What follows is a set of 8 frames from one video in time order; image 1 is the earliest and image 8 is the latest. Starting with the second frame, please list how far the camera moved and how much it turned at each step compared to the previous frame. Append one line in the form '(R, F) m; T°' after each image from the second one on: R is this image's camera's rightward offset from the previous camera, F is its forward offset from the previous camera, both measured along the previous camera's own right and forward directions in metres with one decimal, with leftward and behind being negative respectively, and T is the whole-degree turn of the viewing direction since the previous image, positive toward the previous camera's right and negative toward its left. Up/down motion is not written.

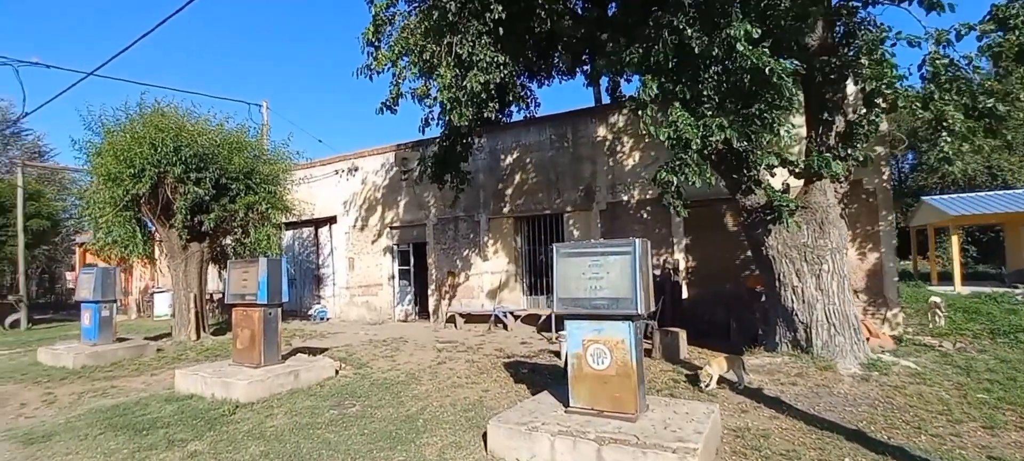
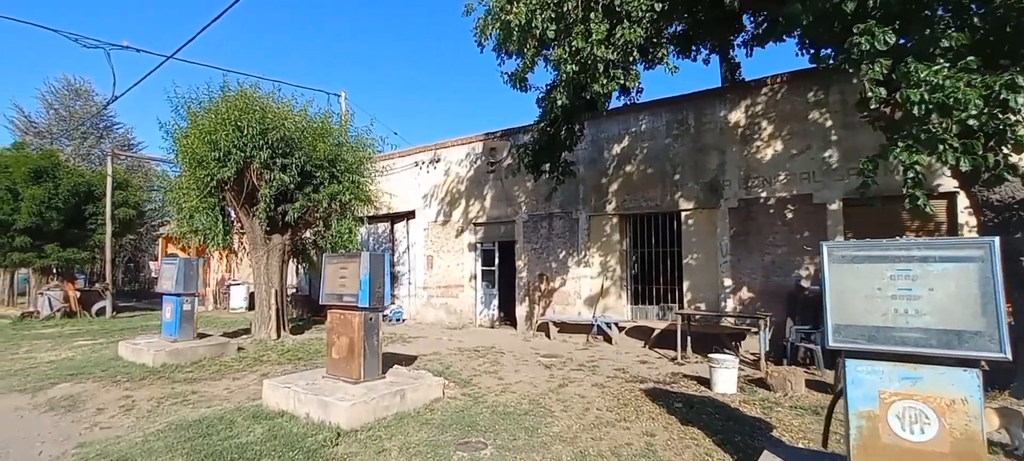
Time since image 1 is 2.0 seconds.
(-1.2, +1.3) m; -6°
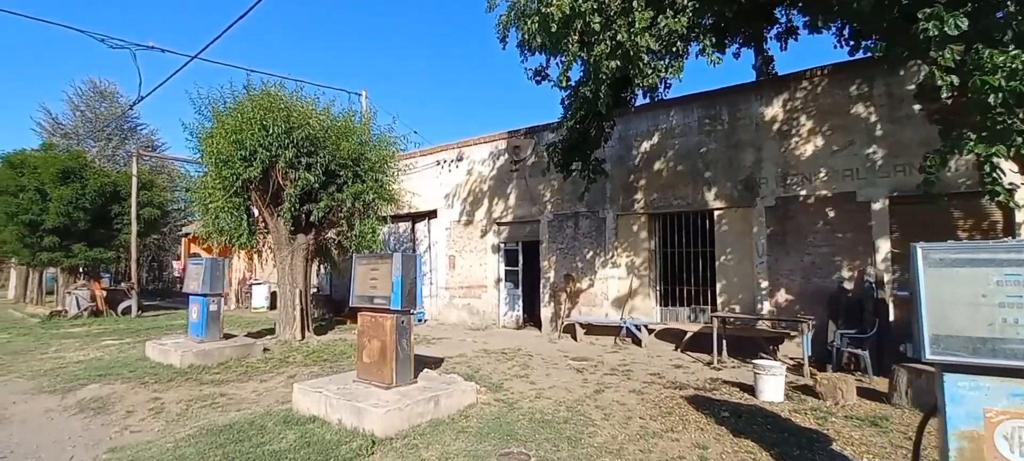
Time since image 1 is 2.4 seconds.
(-0.3, +0.2) m; -2°
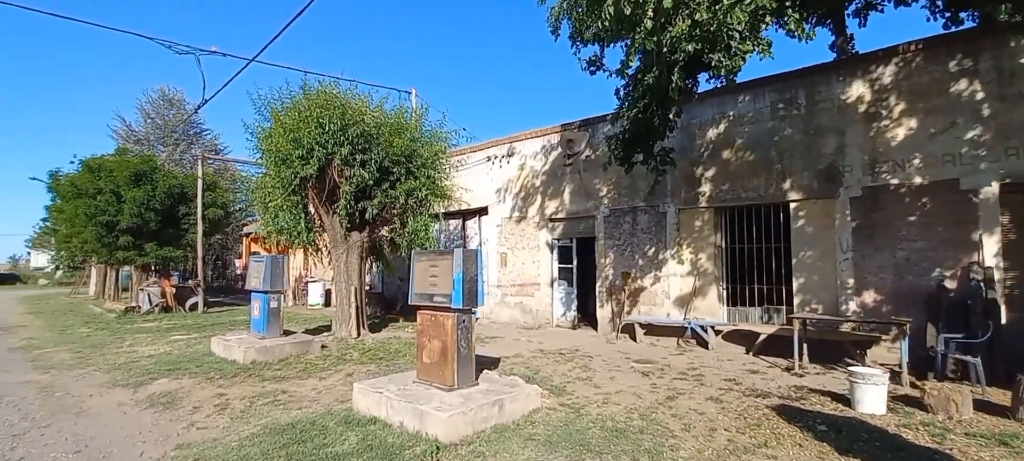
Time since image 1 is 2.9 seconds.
(-0.2, +0.3) m; -5°
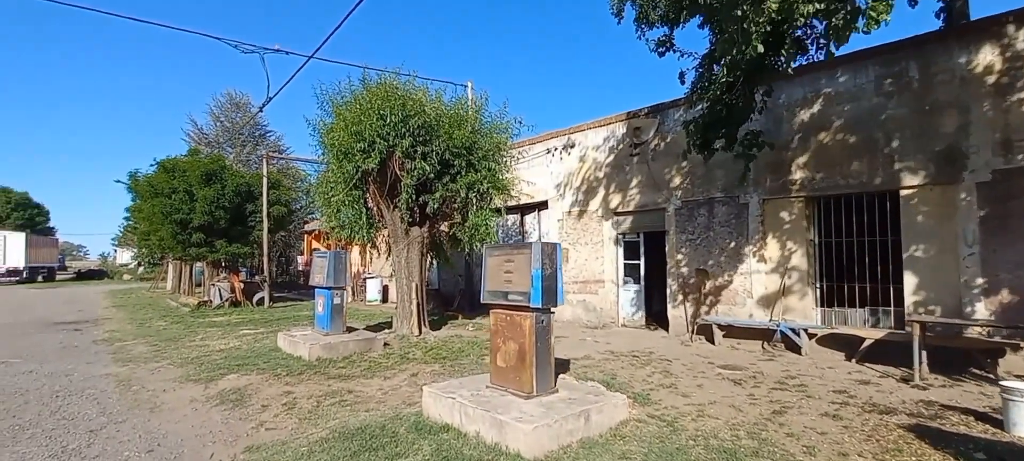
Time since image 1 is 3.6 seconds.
(-0.3, +0.5) m; -6°
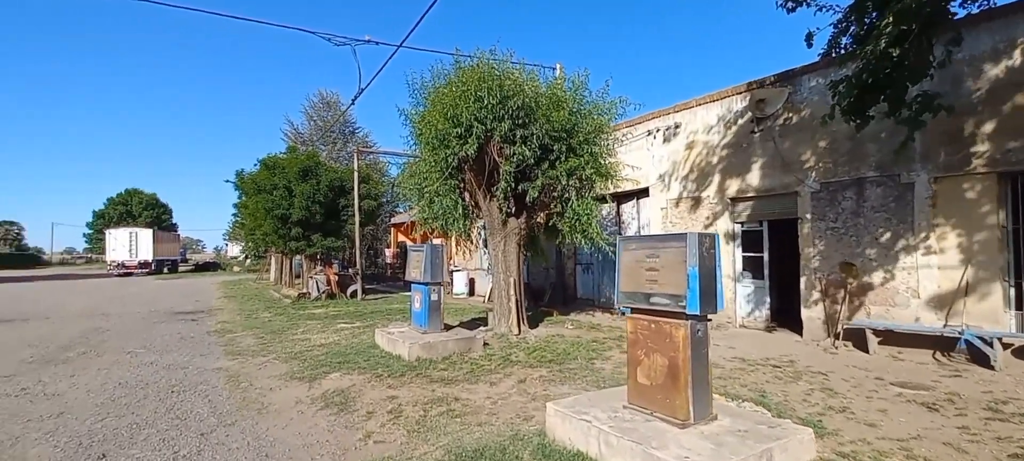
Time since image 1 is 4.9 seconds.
(-0.6, +0.8) m; -9°
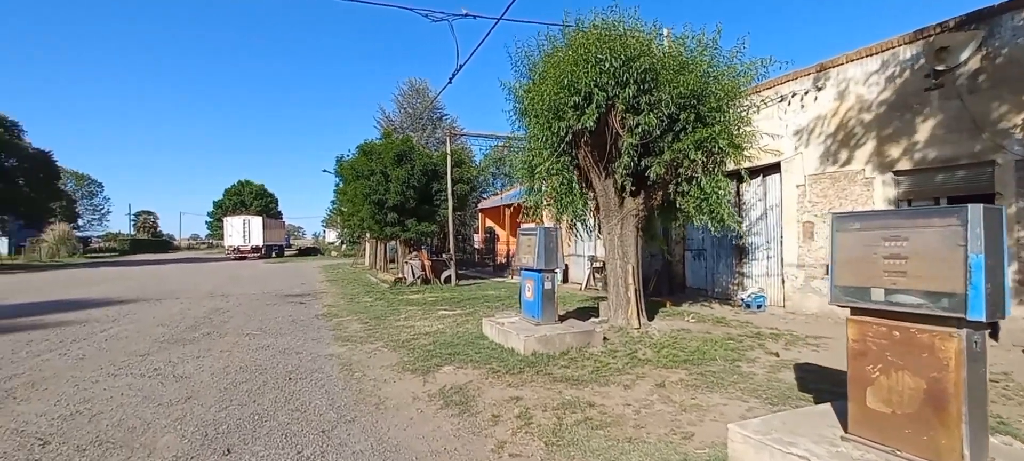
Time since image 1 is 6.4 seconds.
(-0.7, +0.8) m; -9°
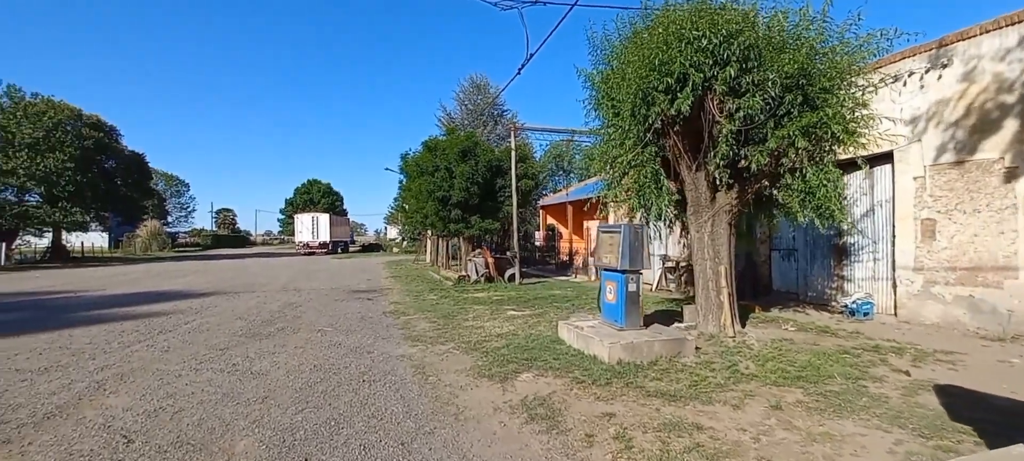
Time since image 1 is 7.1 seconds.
(-0.4, +0.5) m; -6°
